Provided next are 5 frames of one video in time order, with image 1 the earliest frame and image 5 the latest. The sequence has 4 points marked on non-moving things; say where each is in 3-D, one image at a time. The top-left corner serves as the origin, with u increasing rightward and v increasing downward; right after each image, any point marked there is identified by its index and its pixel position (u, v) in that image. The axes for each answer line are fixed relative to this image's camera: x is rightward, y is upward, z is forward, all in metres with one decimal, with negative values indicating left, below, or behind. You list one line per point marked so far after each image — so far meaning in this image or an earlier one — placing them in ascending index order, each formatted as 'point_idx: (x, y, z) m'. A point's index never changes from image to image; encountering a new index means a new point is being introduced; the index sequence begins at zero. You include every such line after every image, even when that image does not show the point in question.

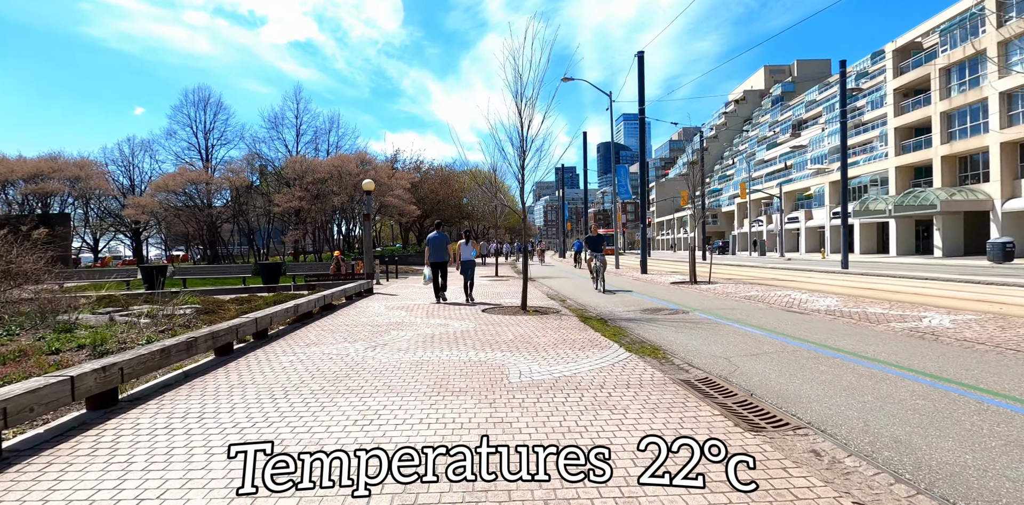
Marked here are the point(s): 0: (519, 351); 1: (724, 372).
0: (+0.1, -1.2, +6.5) m
1: (+2.2, -1.2, +5.4) m
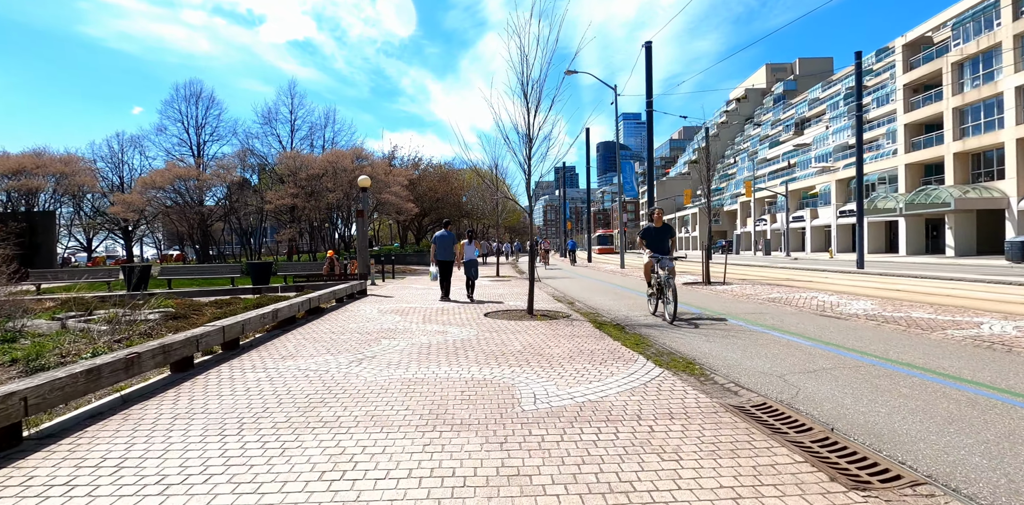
0: (+0.2, -1.2, +5.5) m
1: (+2.3, -1.2, +4.4) m
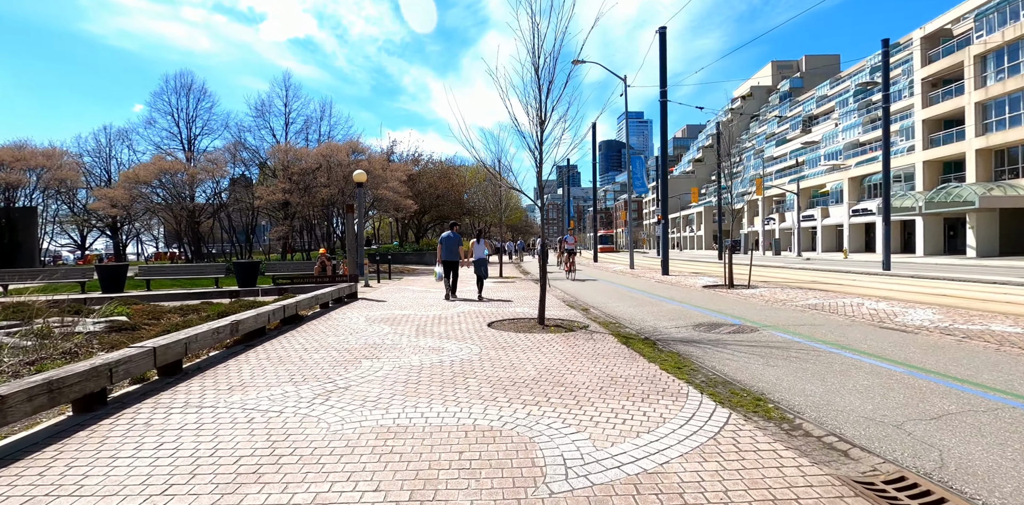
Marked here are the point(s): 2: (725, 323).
0: (+0.3, -1.2, +4.2) m
1: (+2.4, -1.2, +3.0) m
2: (+3.3, -1.1, +8.1) m
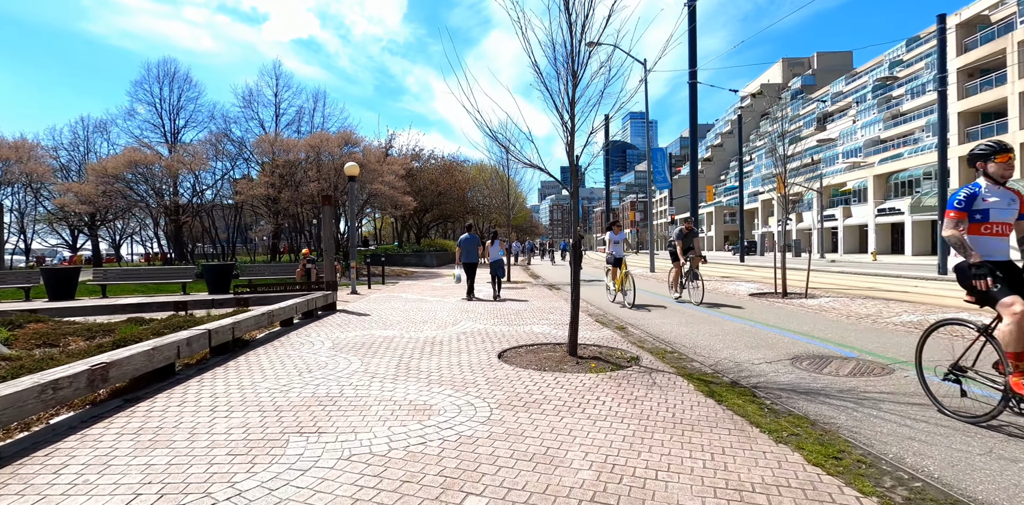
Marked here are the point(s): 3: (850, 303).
0: (+0.5, -1.2, +1.8) m
1: (+2.6, -1.3, +0.6) m
2: (+3.5, -1.1, +5.8) m
3: (+7.1, -1.1, +11.0) m
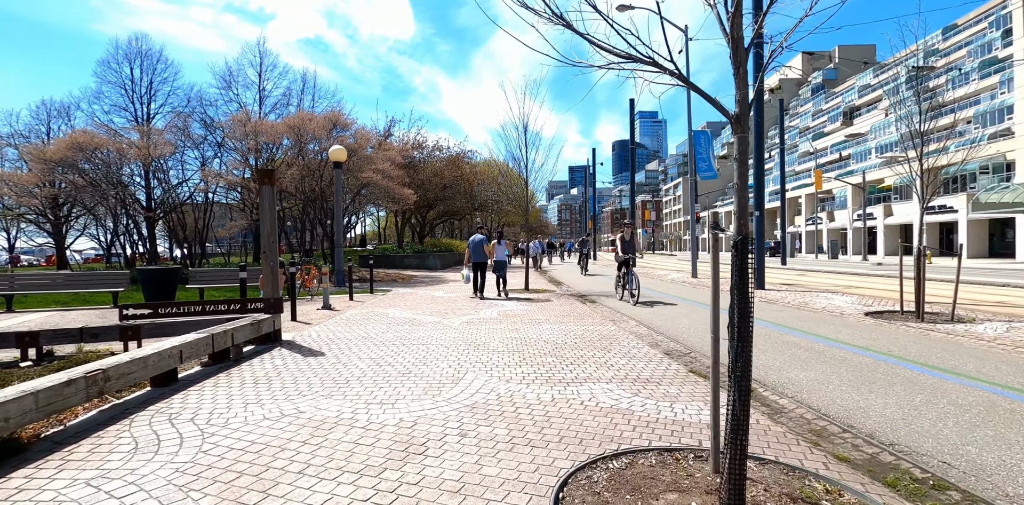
0: (+0.8, -1.3, -1.8) m
1: (+2.9, -1.3, -2.9) m
2: (+3.9, -1.2, +2.2) m
3: (+7.5, -1.1, +7.3) m
